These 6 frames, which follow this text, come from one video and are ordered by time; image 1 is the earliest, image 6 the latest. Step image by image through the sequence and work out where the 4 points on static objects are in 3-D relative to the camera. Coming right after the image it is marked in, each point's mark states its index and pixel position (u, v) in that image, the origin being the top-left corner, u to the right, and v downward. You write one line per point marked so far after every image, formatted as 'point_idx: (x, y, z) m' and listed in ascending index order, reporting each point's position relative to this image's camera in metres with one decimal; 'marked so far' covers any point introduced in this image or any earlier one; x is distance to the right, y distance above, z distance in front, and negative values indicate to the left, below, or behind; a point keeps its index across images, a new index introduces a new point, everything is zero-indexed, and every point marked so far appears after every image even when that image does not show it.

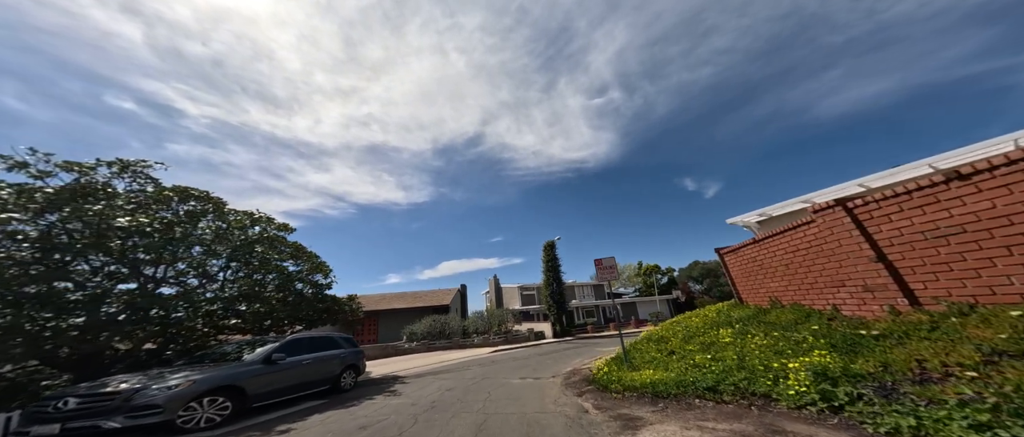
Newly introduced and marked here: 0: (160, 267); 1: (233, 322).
0: (-10.3, -1.5, +8.4) m
1: (-9.6, -3.5, +9.6) m
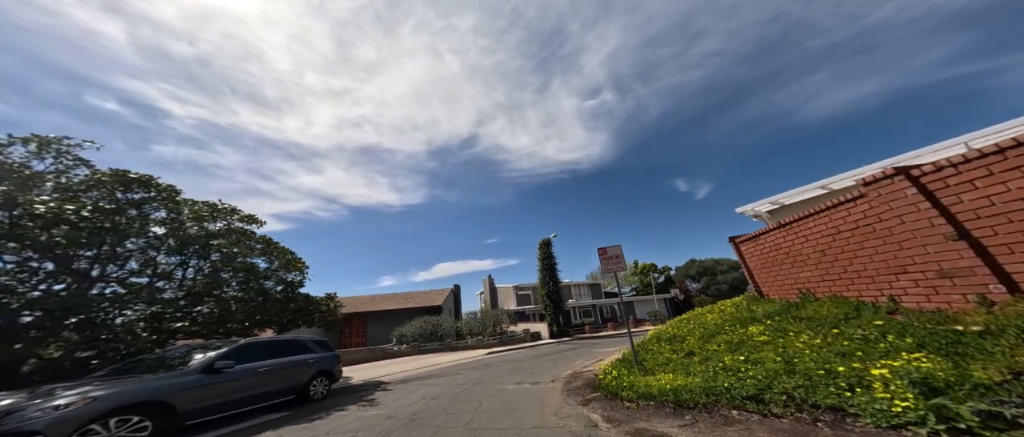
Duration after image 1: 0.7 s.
0: (-10.4, -1.2, +7.3) m
1: (-9.7, -3.1, +8.5) m
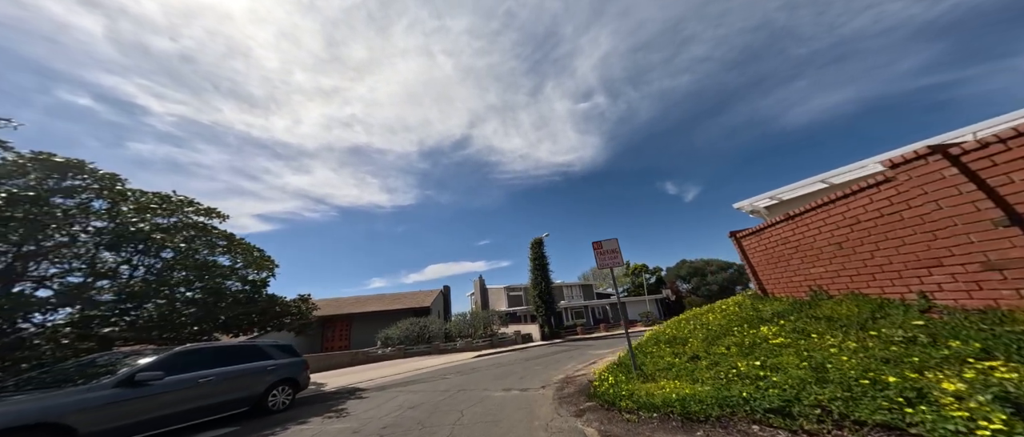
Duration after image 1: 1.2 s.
0: (-10.7, -0.9, +6.4) m
1: (-10.1, -2.9, +7.6) m
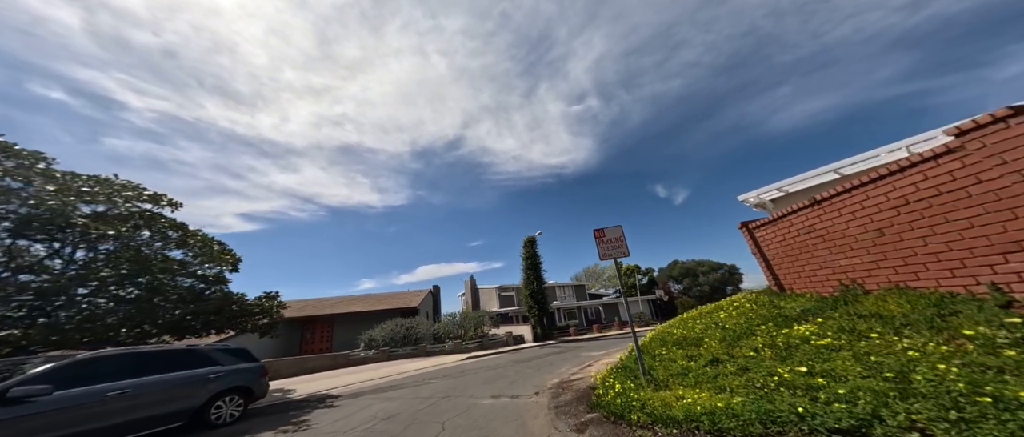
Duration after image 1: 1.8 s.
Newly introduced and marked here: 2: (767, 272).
0: (-10.9, -0.5, +5.3) m
1: (-10.3, -2.5, +6.5) m
2: (+5.9, -1.2, +6.7) m
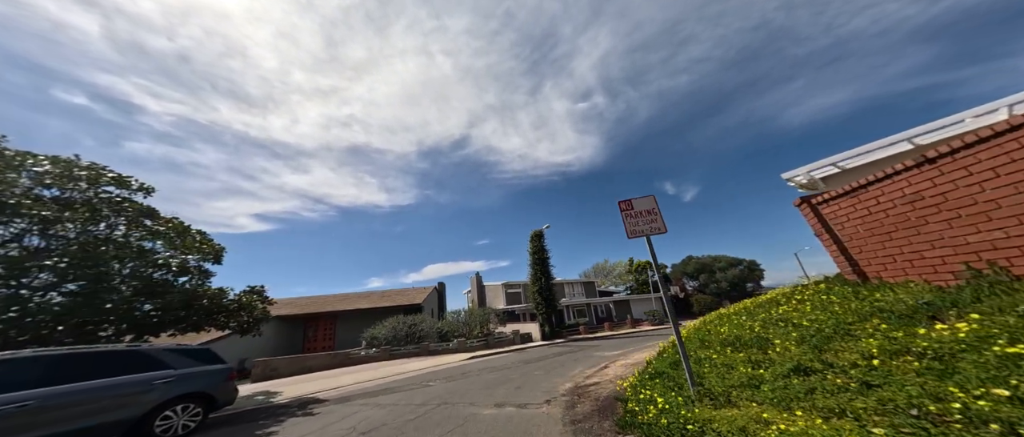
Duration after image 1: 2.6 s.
0: (-10.8, -0.1, +4.4) m
1: (-10.2, -2.1, +5.6) m
2: (+6.0, -0.7, +5.4) m
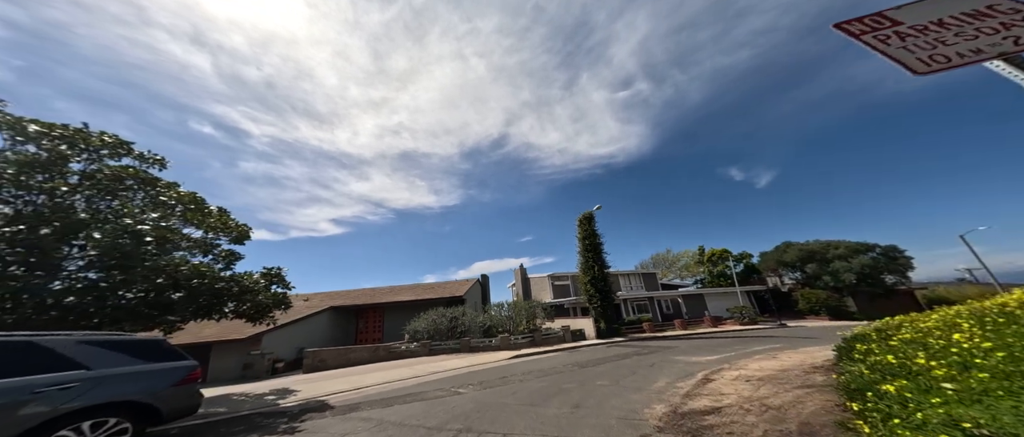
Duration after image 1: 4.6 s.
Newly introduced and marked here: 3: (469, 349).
0: (-10.3, +0.6, +3.6) m
1: (-9.4, -1.4, +4.7) m
2: (+6.5, +0.6, +2.0) m
3: (-2.7, -8.3, +18.3) m
